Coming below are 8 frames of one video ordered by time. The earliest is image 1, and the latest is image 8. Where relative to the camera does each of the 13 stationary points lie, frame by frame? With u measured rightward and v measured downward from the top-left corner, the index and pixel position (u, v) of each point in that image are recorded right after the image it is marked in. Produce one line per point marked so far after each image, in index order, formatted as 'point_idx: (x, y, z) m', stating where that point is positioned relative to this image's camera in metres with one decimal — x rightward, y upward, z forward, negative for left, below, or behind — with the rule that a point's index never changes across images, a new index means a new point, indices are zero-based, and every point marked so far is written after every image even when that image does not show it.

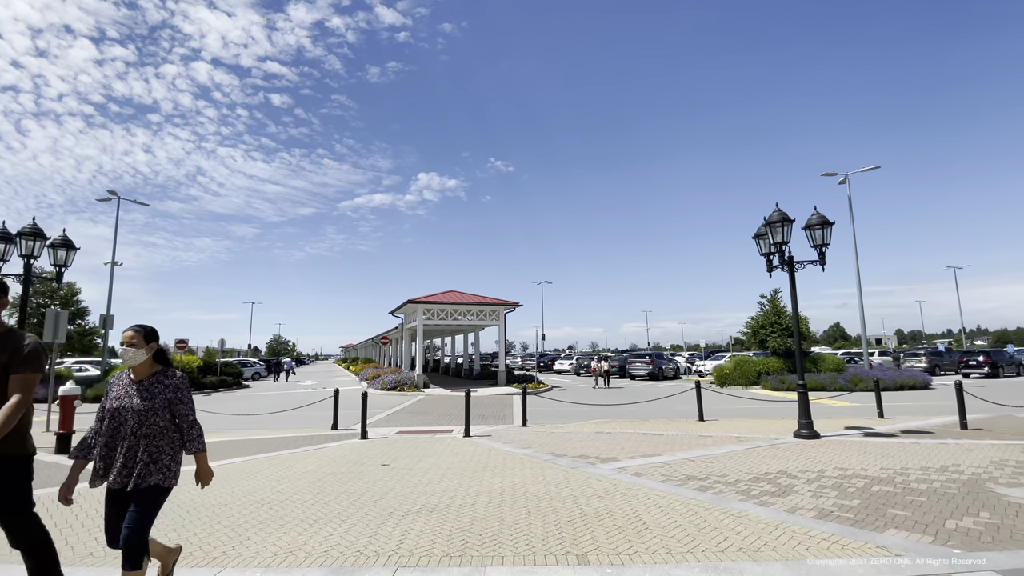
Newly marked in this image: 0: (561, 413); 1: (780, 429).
0: (+1.6, -4.0, +14.8) m
1: (+6.4, -3.4, +11.3) m
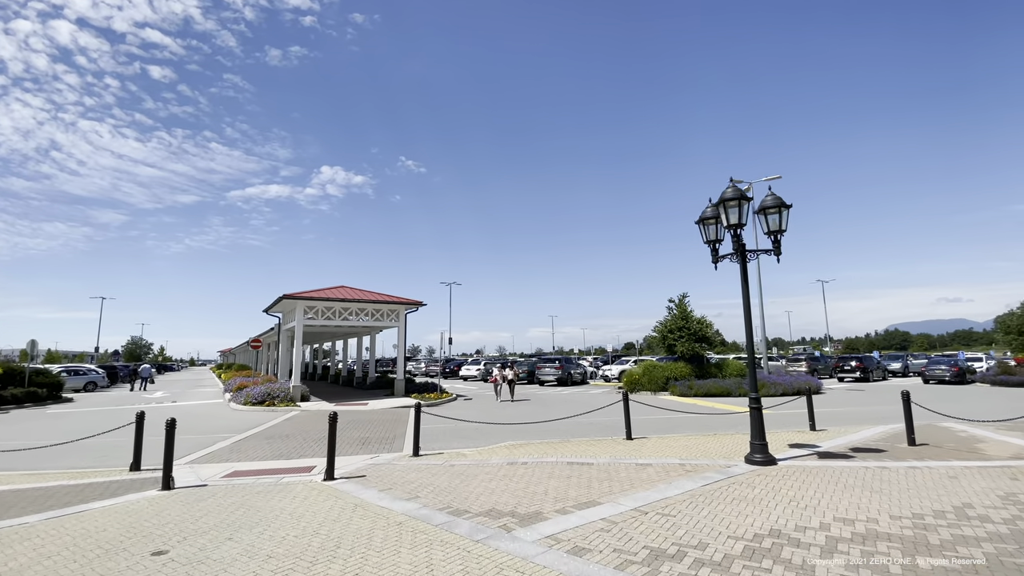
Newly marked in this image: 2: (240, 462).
0: (-1.2, -3.7, +12.0) m
1: (+4.3, -3.3, +9.5) m
2: (-5.7, -3.7, +9.9) m
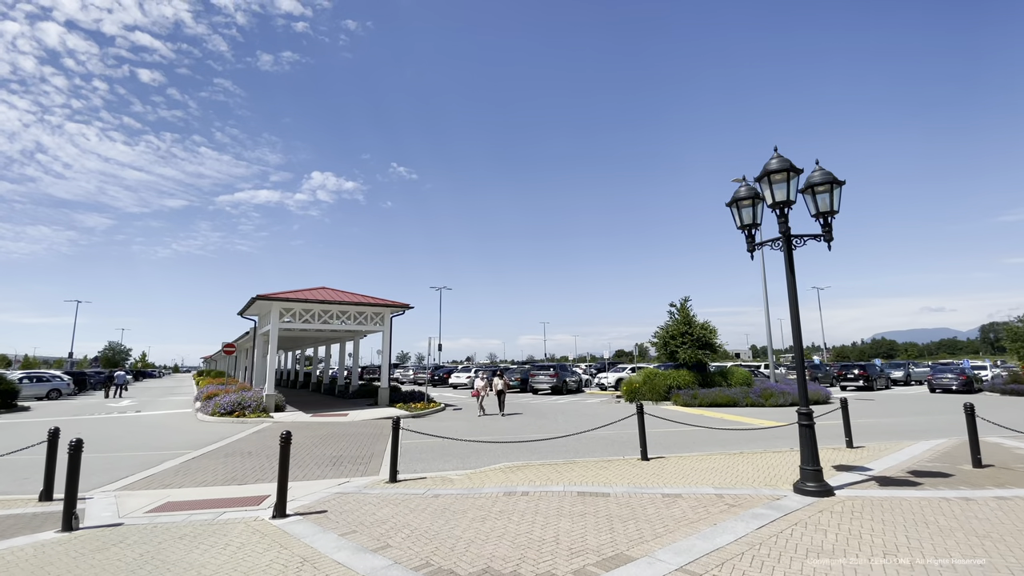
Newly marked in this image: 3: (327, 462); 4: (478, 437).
0: (-1.3, -3.6, +10.4) m
1: (+4.2, -3.1, +8.0) m
2: (-5.7, -3.5, +8.2) m
3: (-4.1, -3.8, +10.5) m
4: (-0.9, -3.9, +12.1) m
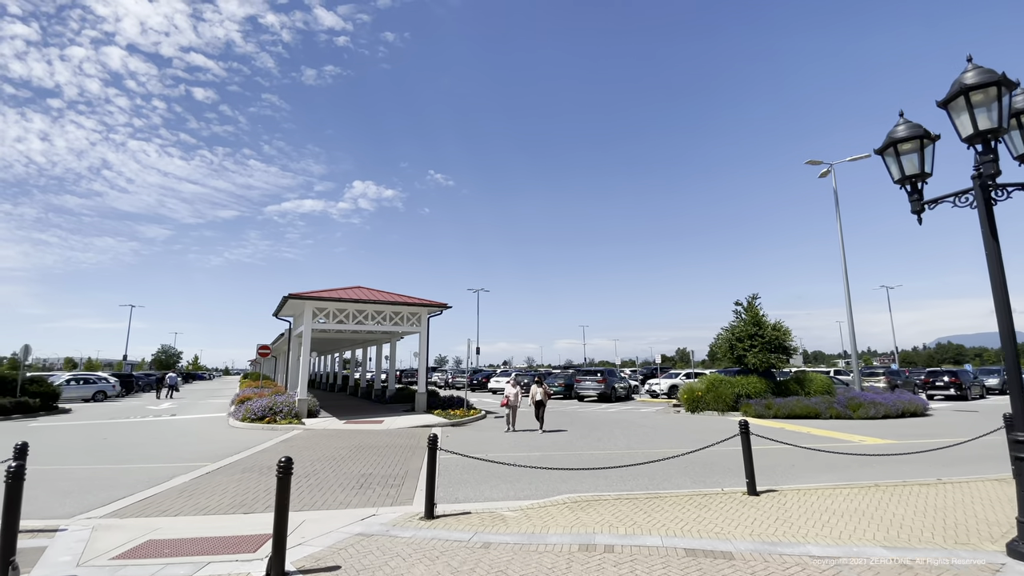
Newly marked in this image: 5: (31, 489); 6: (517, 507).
0: (-0.2, -3.4, +8.6) m
1: (+5.1, -2.9, +5.7) m
2: (-4.8, -3.3, +6.7) m
3: (-2.9, -3.6, +8.8) m
4: (+0.4, -3.6, +10.2) m
5: (-8.3, -3.5, +8.2) m
6: (+0.1, -3.1, +6.7) m
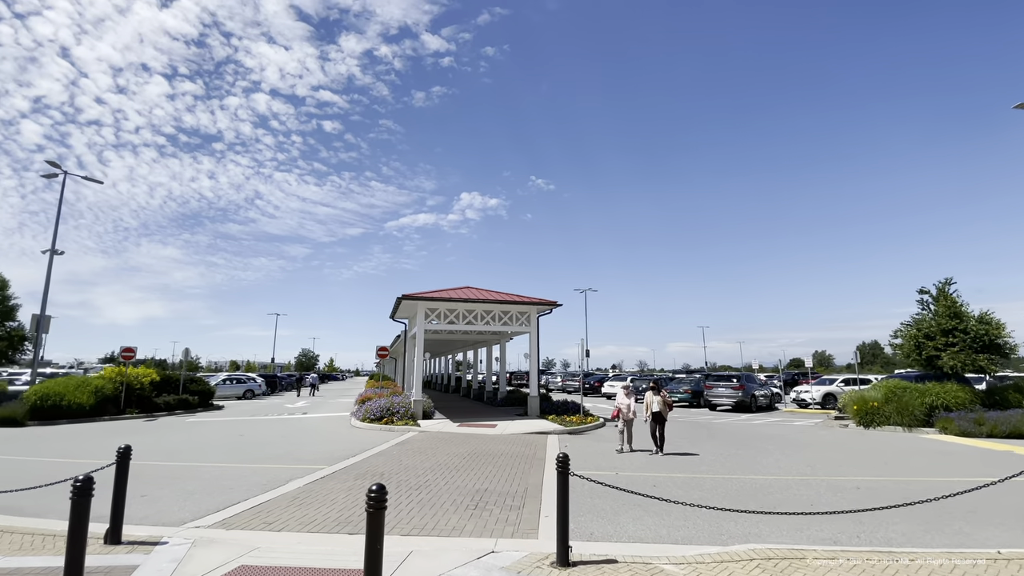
0: (+1.9, -3.1, +6.7) m
1: (+6.4, -2.4, +2.8) m
2: (-3.0, -3.1, +5.9) m
3: (-0.7, -3.4, +7.6) m
4: (+2.8, -3.3, +8.2) m
5: (-6.1, -3.5, +8.2) m
6: (+1.7, -2.8, +4.9) m
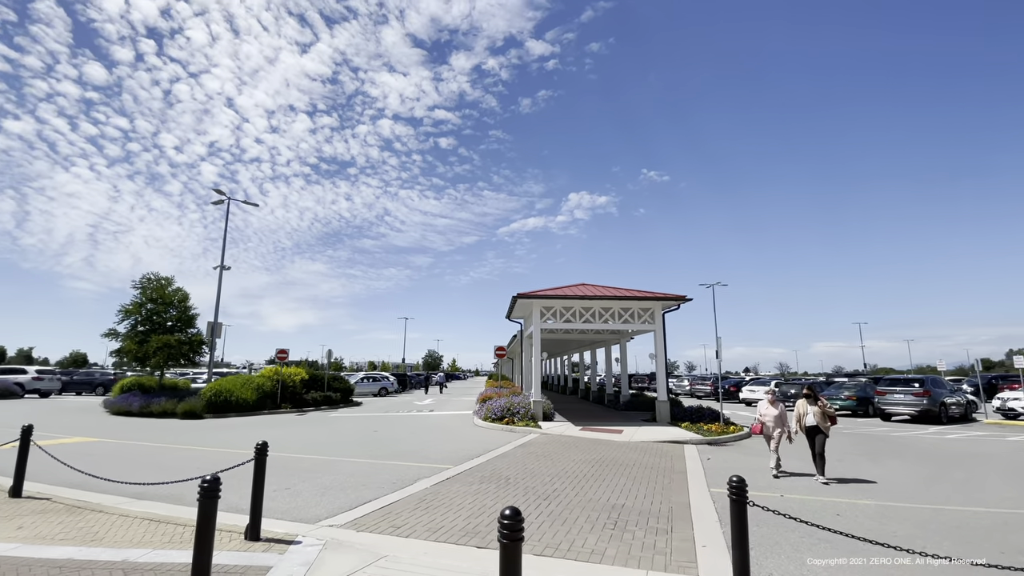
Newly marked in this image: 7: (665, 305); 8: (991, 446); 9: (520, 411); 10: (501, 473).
0: (+3.6, -2.8, +5.2) m
1: (+7.1, -1.9, +0.3) m
2: (-1.3, -3.1, +5.6) m
3: (+1.3, -3.2, +6.7) m
4: (+4.9, -3.0, +6.5) m
5: (-3.8, -3.5, +8.5) m
6: (+3.0, -2.5, +3.5) m
7: (+6.3, -0.7, +19.4) m
8: (+13.6, -4.5, +13.5) m
9: (+0.3, -4.7, +18.1) m
10: (-0.2, -3.7, +9.4) m
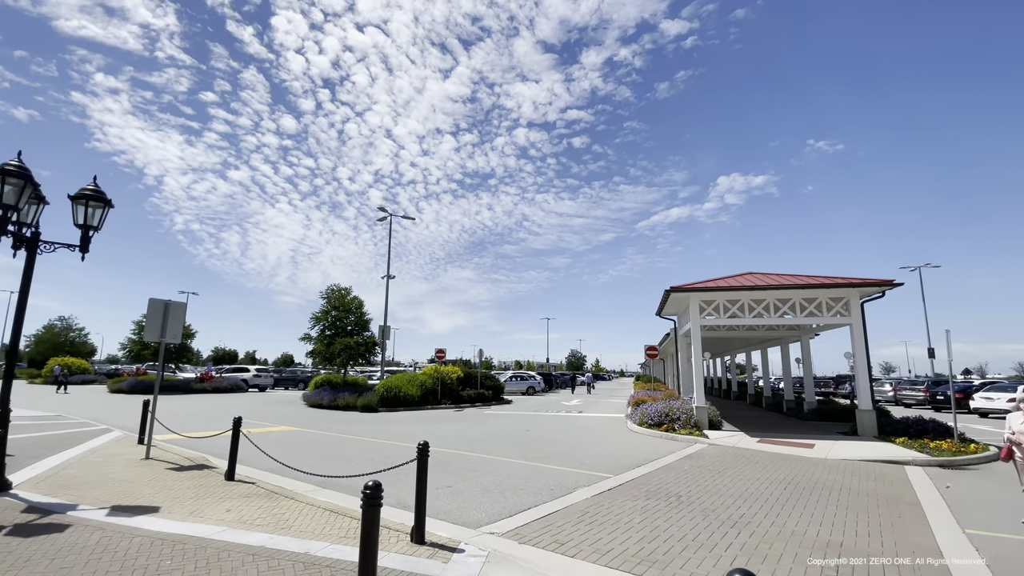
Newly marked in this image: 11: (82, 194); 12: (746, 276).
0: (+5.2, -2.5, +3.2) m
1: (+7.0, -1.5, -2.4) m
2: (+0.6, -3.0, +5.0) m
3: (+3.4, -3.0, +5.3) m
4: (+6.8, -2.6, +4.1) m
5: (-0.9, -3.5, +8.5) m
6: (+4.1, -2.2, +1.7) m
7: (+11.8, -0.2, +16.0) m
8: (+17.2, -3.7, +8.2) m
9: (+5.8, -4.5, +16.5) m
10: (+2.8, -3.6, +8.4) m
11: (-6.7, +1.5, +7.3) m
12: (+9.1, +0.5, +18.5) m
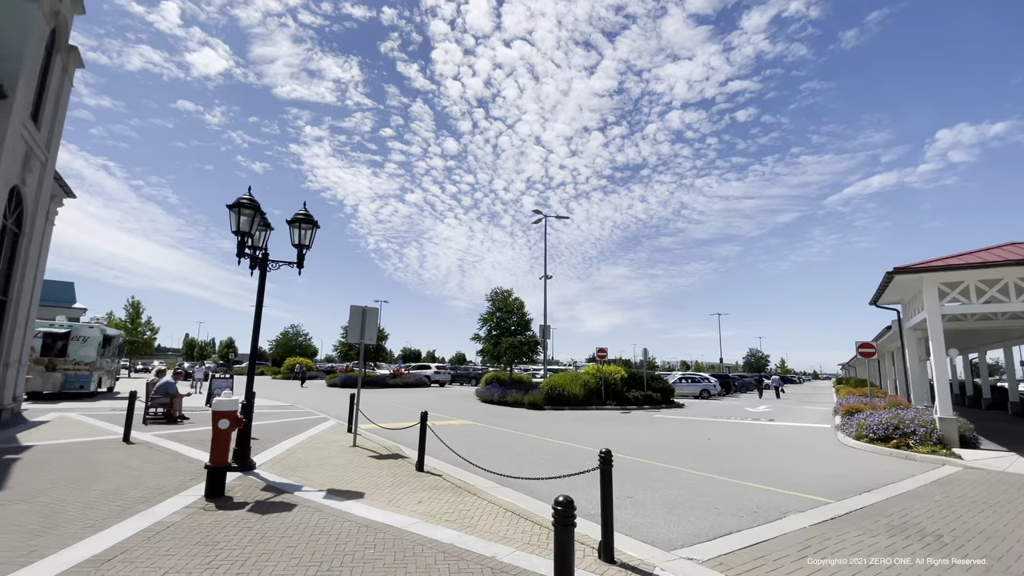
0: (+6.2, -2.2, +0.9) m
1: (+6.0, -1.1, -5.0) m
2: (+2.4, -2.8, +4.1) m
3: (+5.2, -2.7, +3.4) m
4: (+7.9, -2.2, +1.2) m
5: (+2.1, -3.4, +7.9) m
6: (+4.6, -1.9, -0.1) m
7: (+16.4, +0.6, +11.0) m
8: (+19.2, -2.7, +1.8) m
9: (+11.1, -3.9, +13.3) m
10: (+5.6, -3.3, +6.6) m
11: (-3.9, +1.3, +8.6) m
12: (+14.6, +1.2, +14.2) m
